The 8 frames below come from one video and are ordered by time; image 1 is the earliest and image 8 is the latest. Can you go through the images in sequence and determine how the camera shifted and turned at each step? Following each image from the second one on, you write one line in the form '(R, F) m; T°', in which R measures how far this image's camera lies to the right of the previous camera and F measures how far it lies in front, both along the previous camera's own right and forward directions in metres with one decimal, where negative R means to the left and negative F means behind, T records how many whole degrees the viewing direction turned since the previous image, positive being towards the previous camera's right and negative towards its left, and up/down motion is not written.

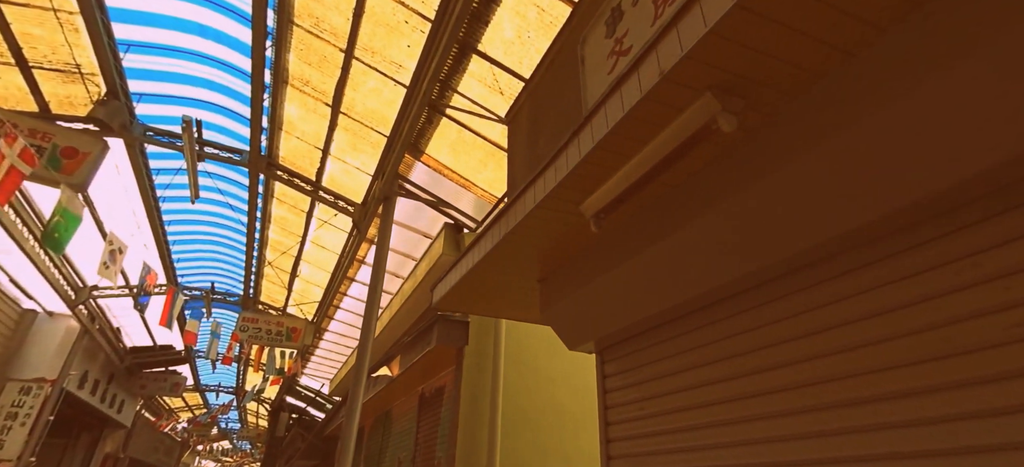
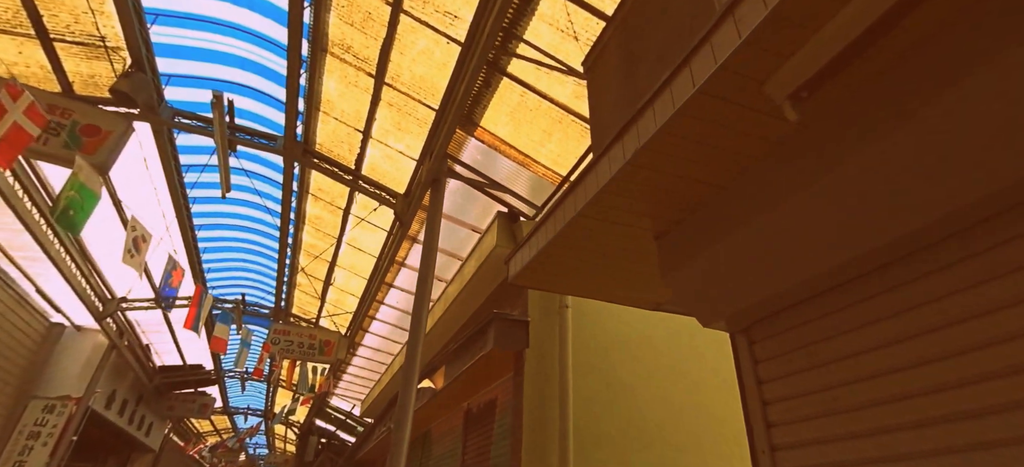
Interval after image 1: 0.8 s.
(-0.4, +0.7) m; -3°
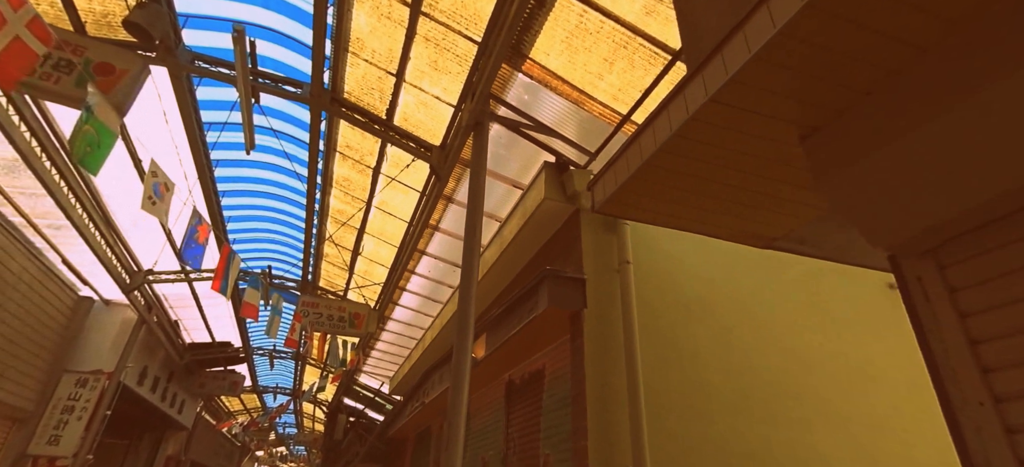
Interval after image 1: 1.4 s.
(-0.3, +0.5) m; -2°
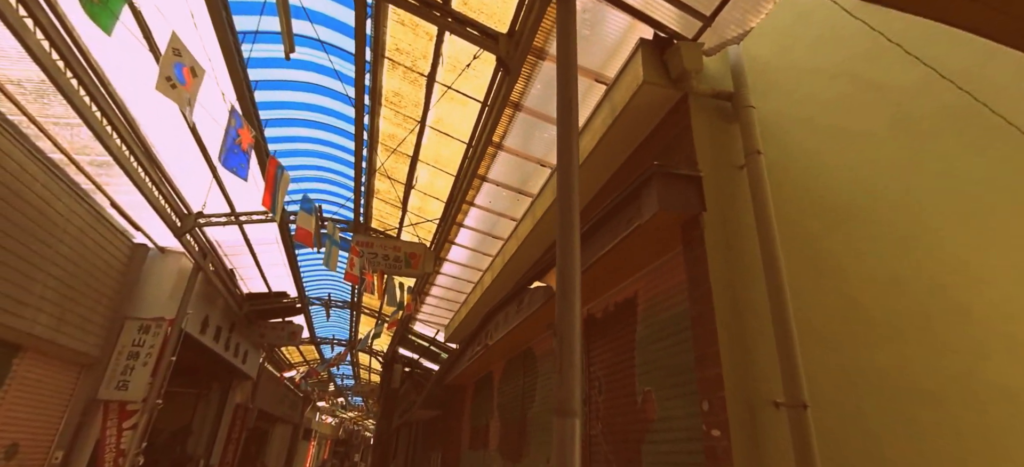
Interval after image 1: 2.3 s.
(-0.4, +0.8) m; -5°
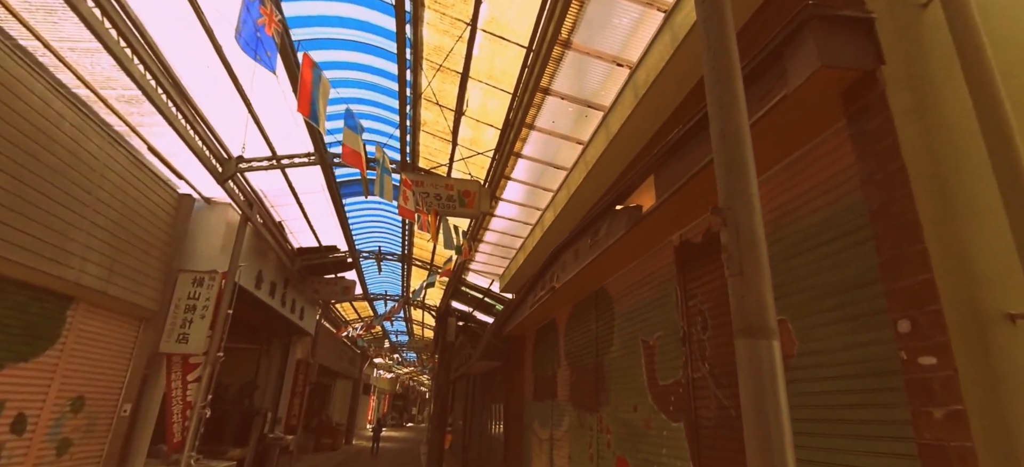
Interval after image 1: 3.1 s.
(-0.3, +0.8) m; -5°
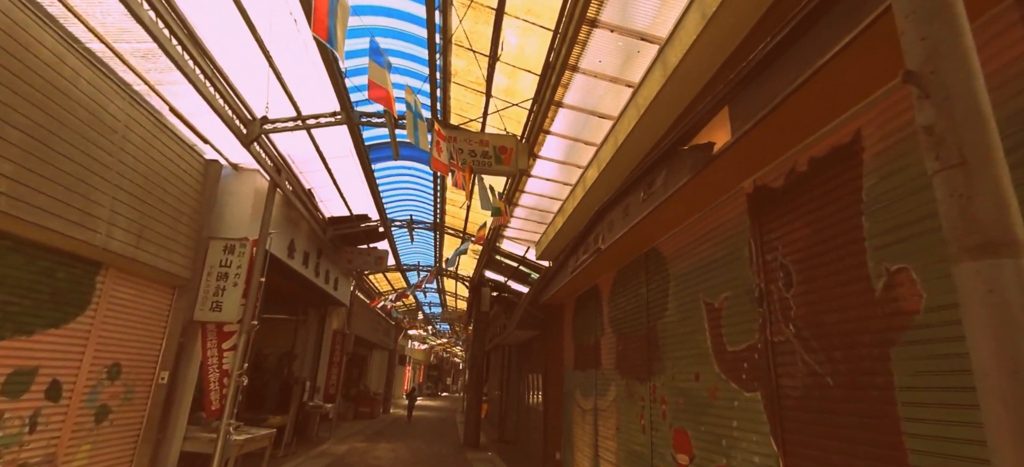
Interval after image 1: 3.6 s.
(-0.2, +0.5) m; -3°
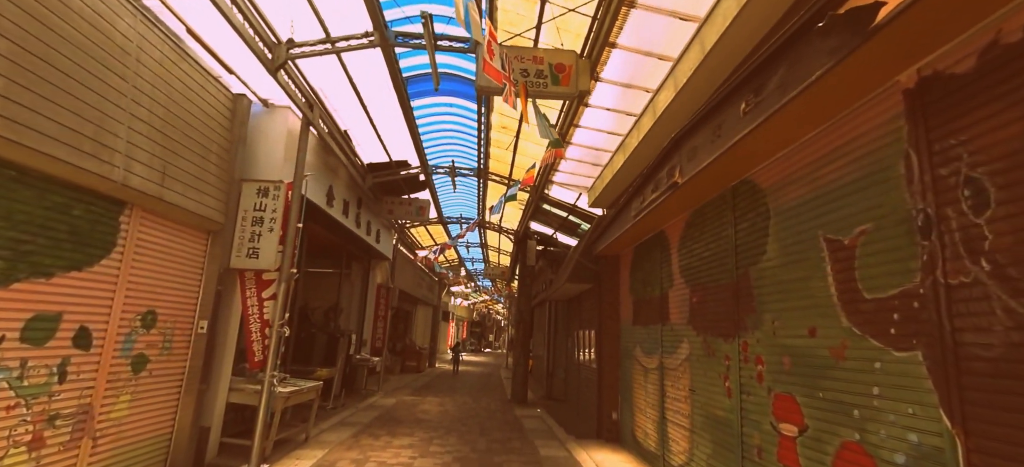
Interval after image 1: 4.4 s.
(-0.2, +0.8) m; -5°
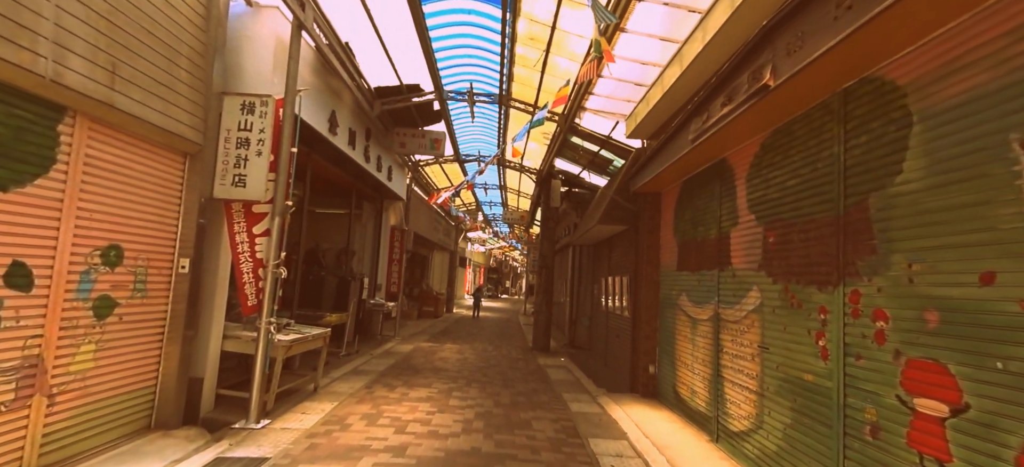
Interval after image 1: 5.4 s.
(-0.2, +1.1) m; -2°
